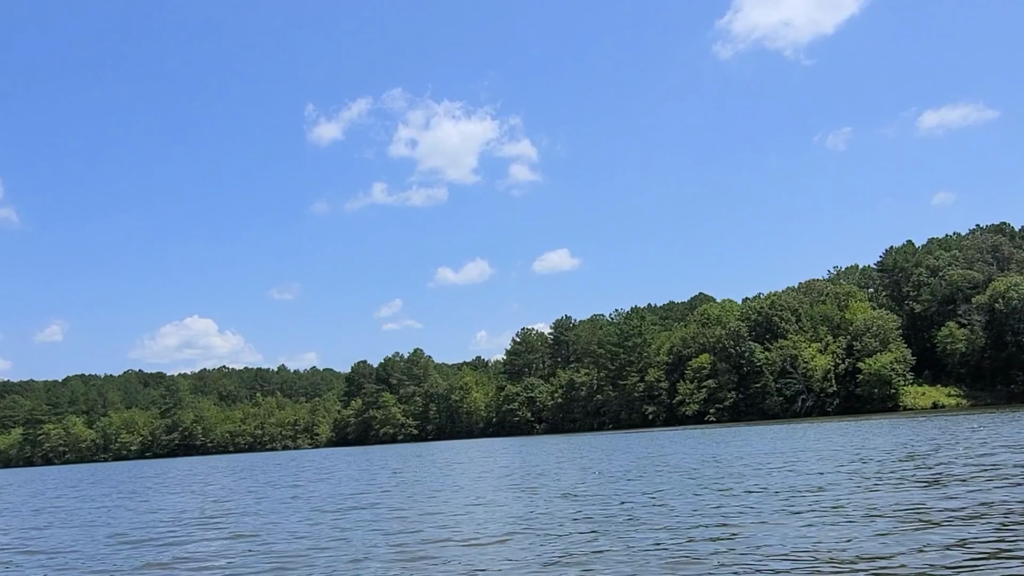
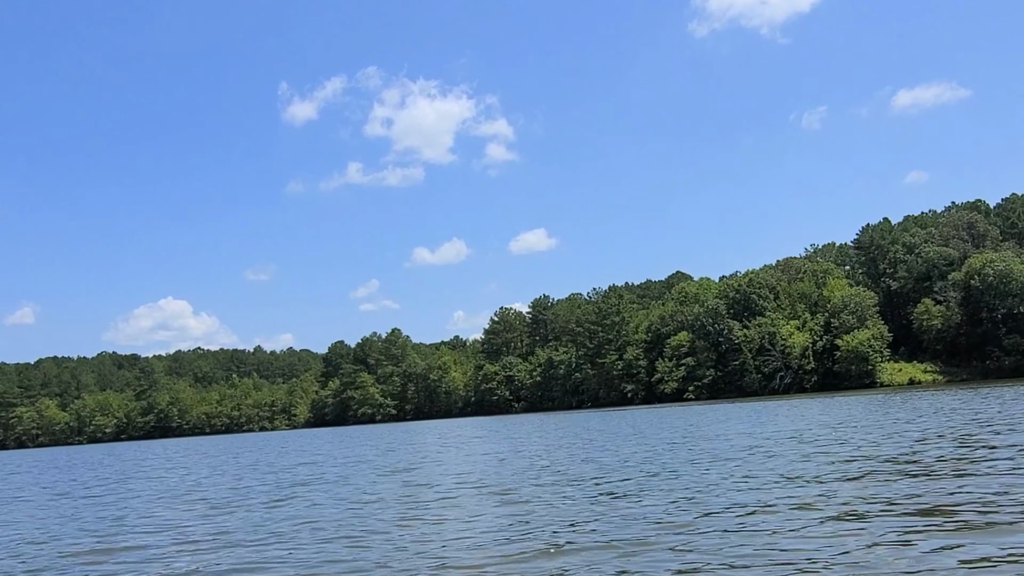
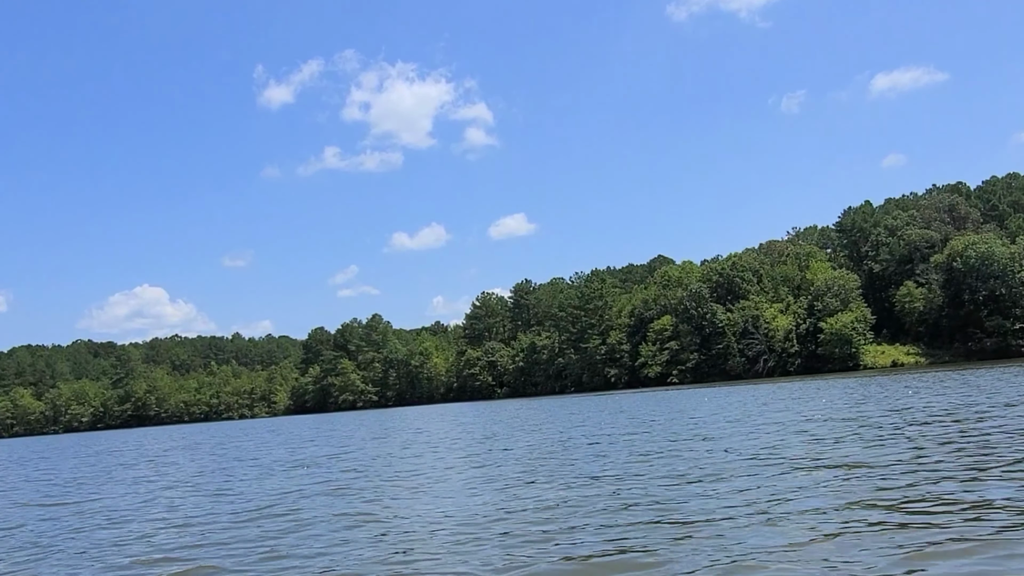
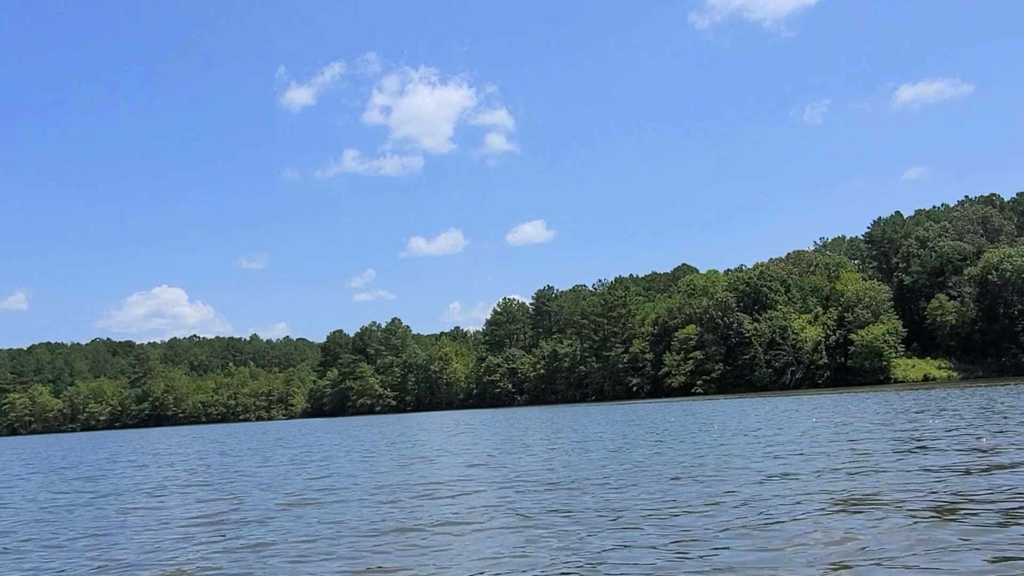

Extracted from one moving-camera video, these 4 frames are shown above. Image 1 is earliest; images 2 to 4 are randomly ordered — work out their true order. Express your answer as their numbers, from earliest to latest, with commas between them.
2, 3, 4
